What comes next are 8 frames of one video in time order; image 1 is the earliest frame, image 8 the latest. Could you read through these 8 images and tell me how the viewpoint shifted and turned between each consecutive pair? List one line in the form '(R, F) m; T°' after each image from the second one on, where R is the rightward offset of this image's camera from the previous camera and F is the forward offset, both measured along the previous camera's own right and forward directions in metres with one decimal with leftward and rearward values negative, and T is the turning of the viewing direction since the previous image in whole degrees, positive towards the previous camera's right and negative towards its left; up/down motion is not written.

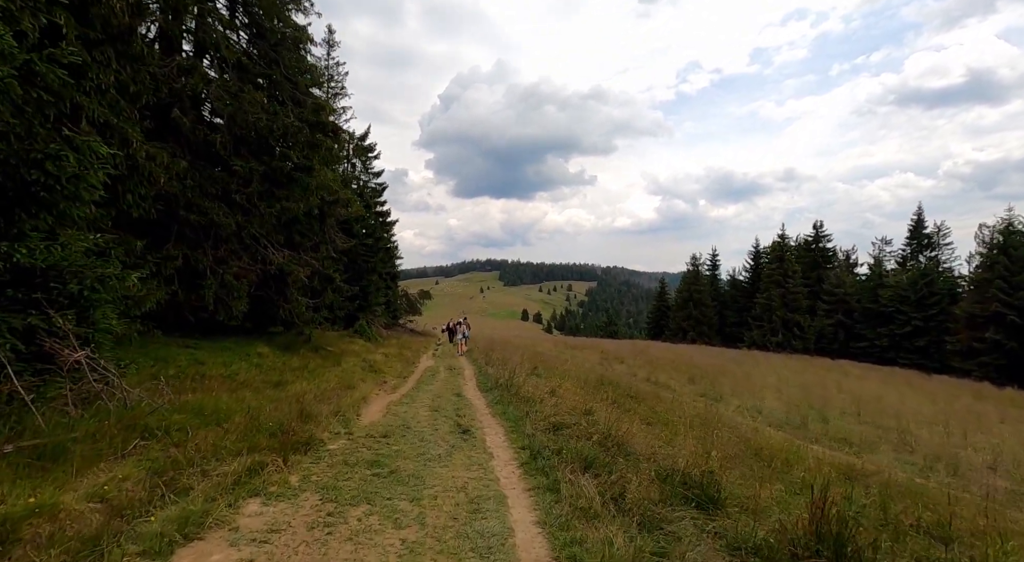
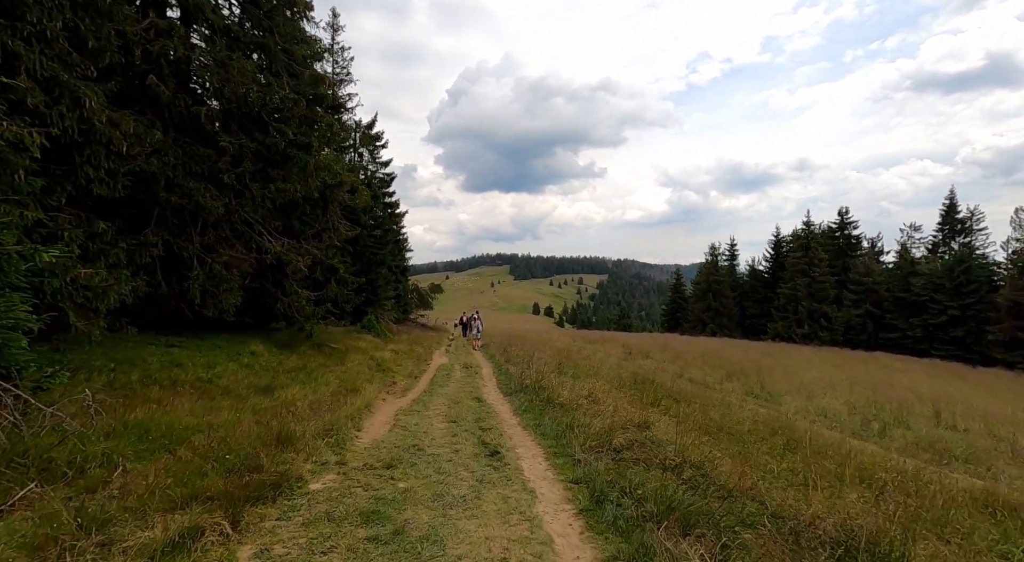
(-0.3, +1.8) m; -1°
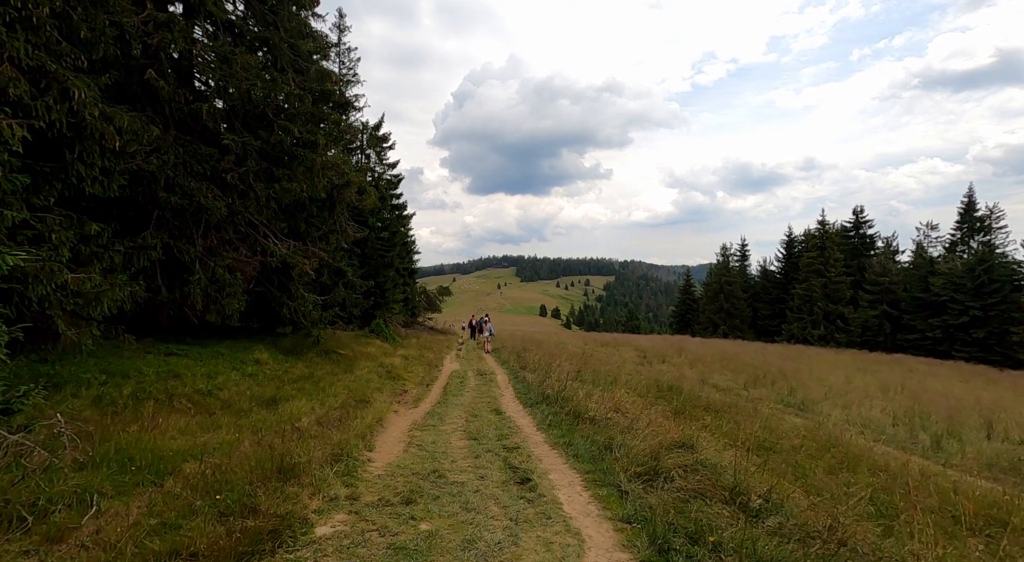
(-0.2, +0.7) m; -1°
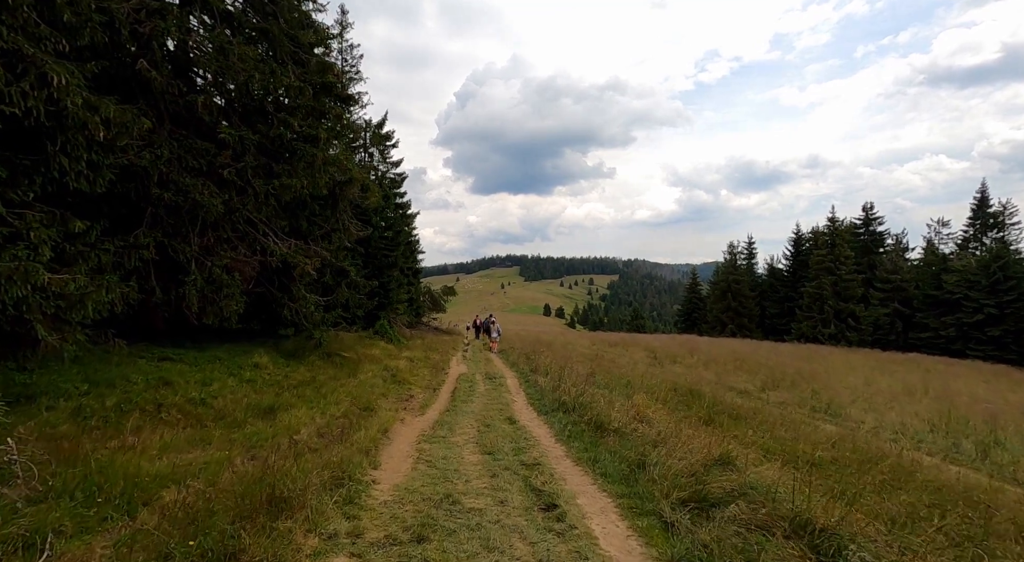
(-0.2, +0.6) m; 0°
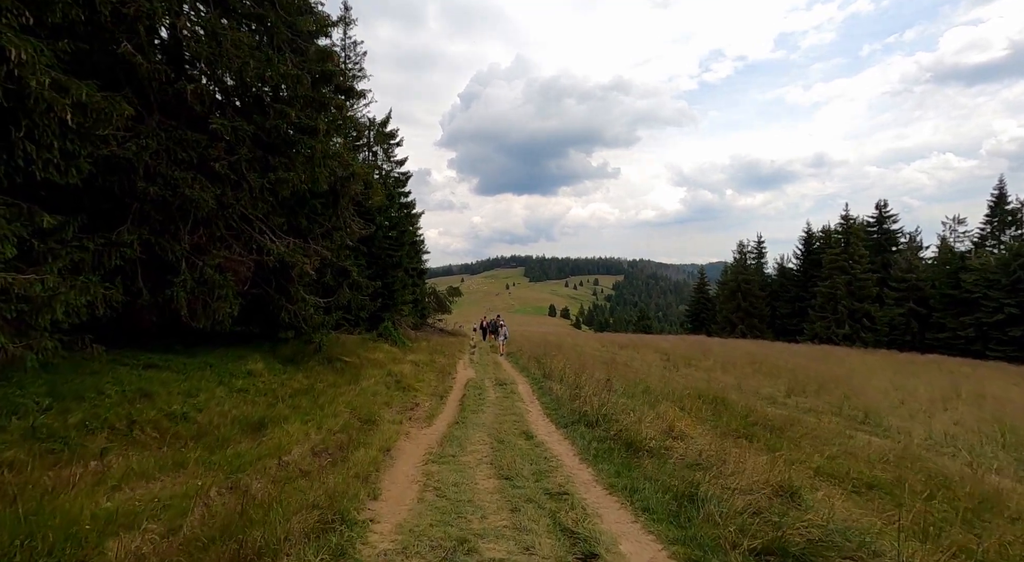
(-0.2, +0.9) m; 0°
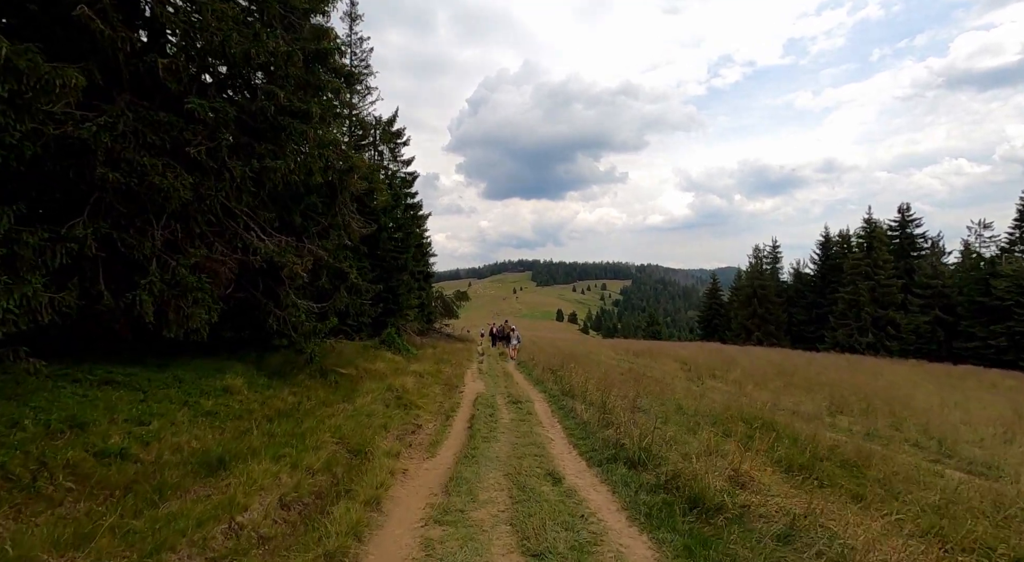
(-0.2, +1.6) m; -1°
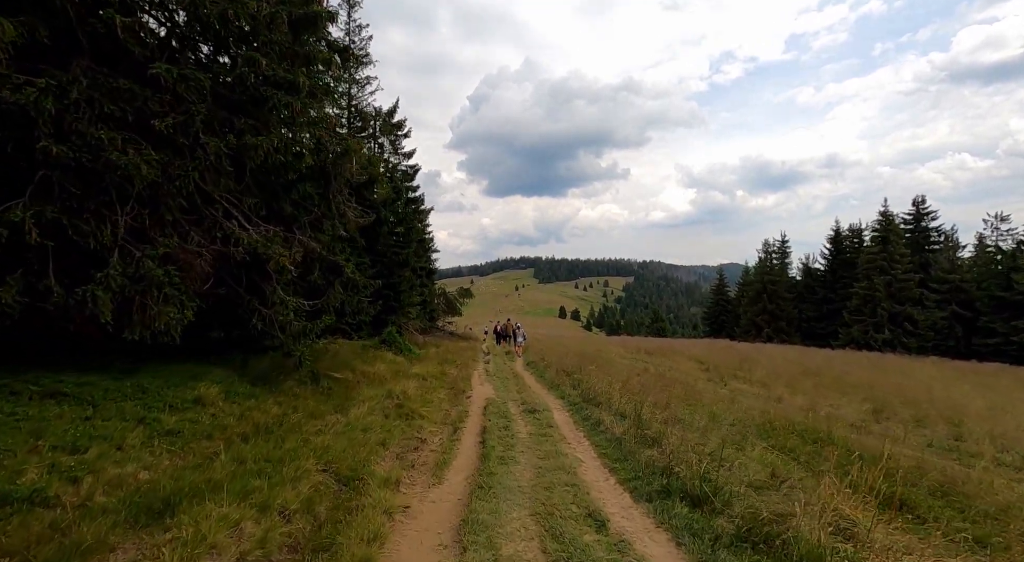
(-0.3, +1.4) m; 0°
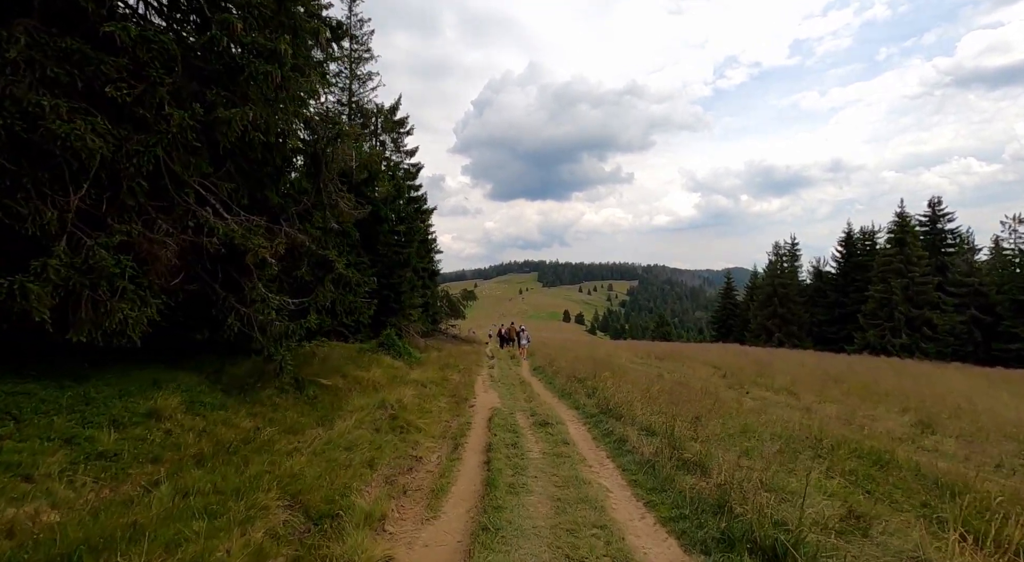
(-0.1, +1.3) m; 0°
